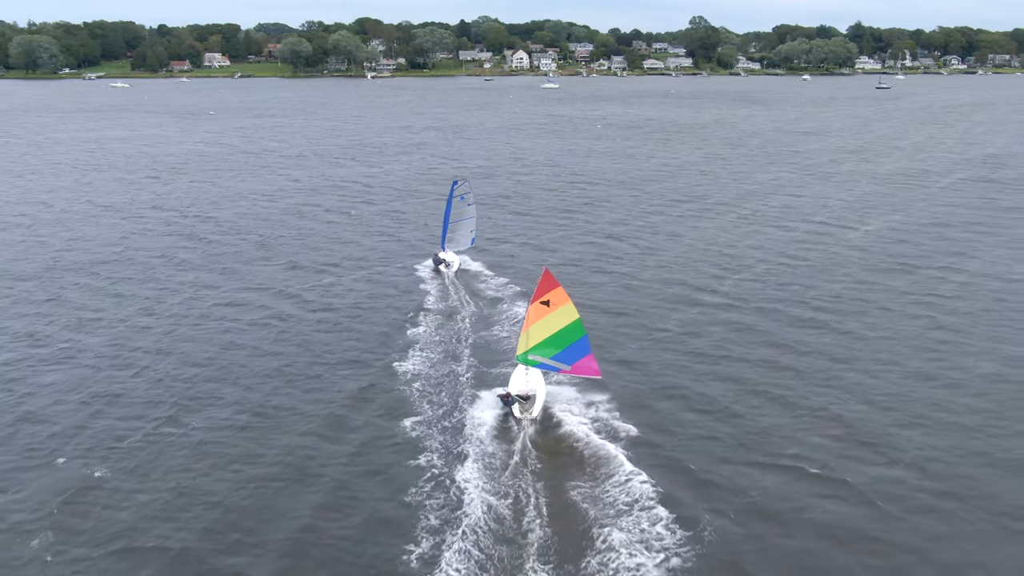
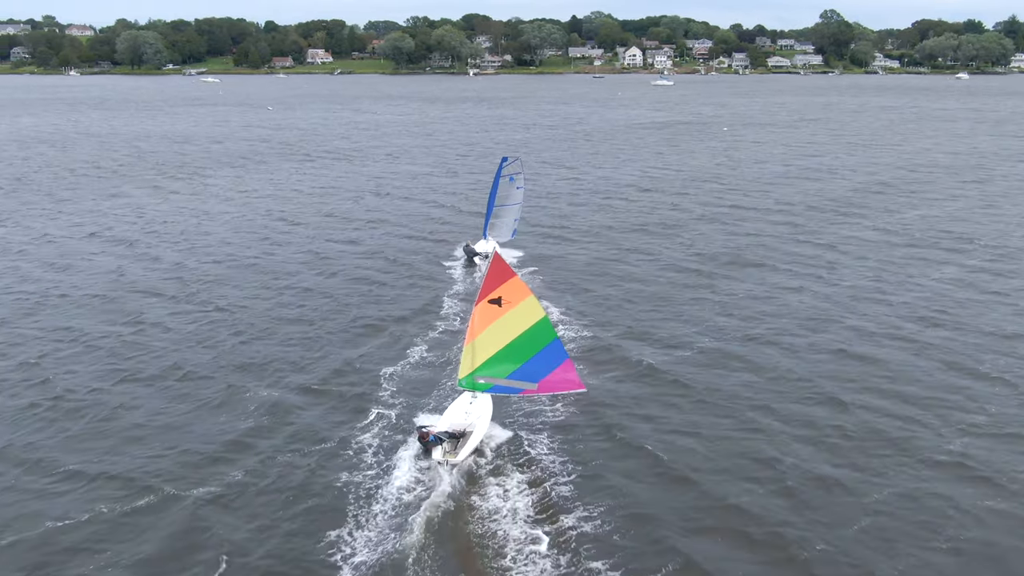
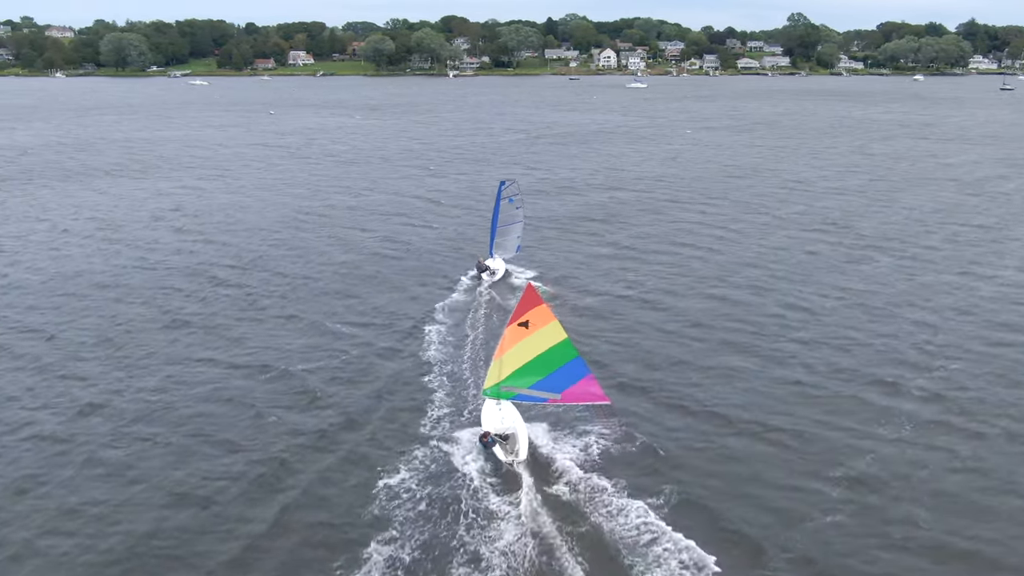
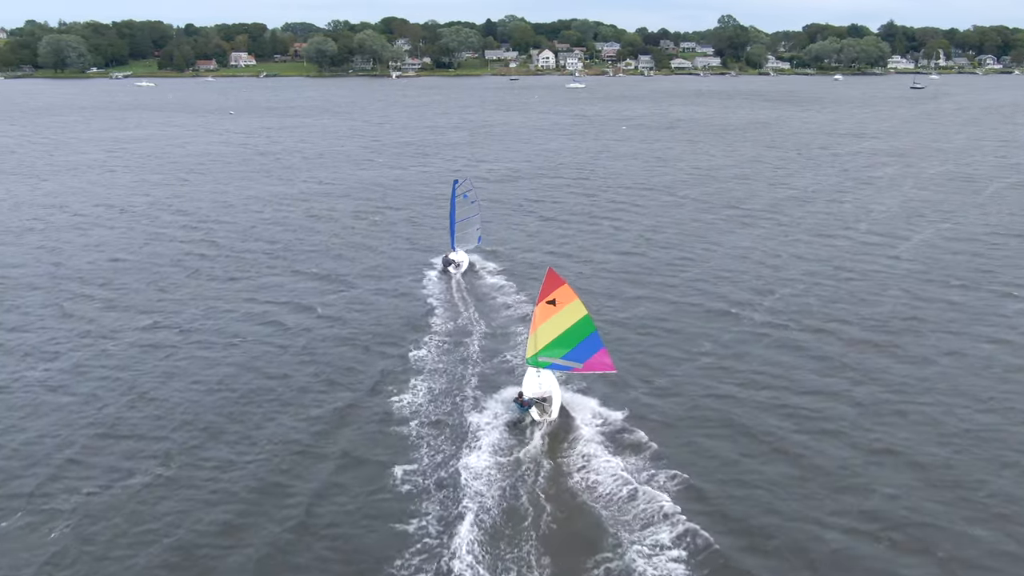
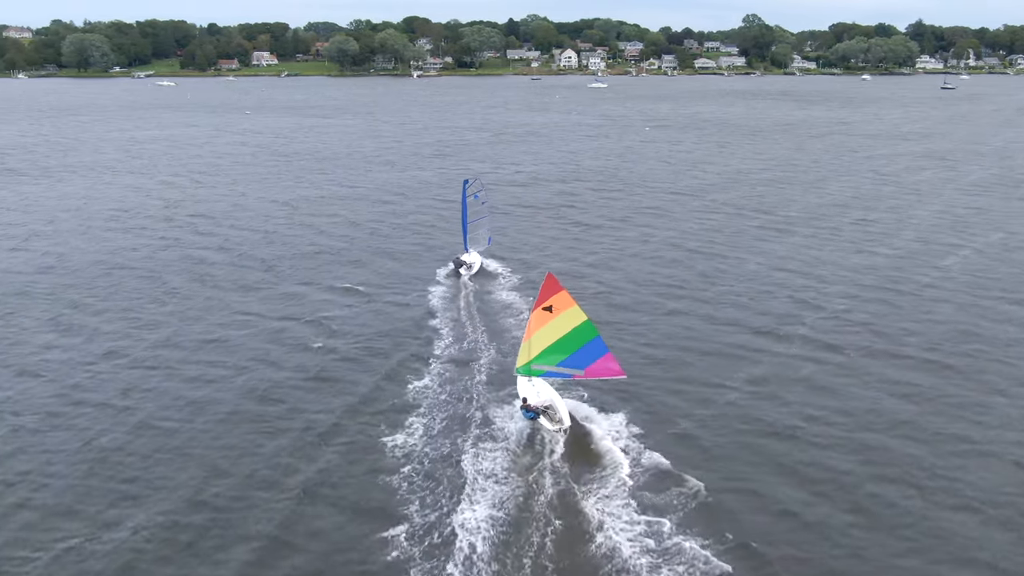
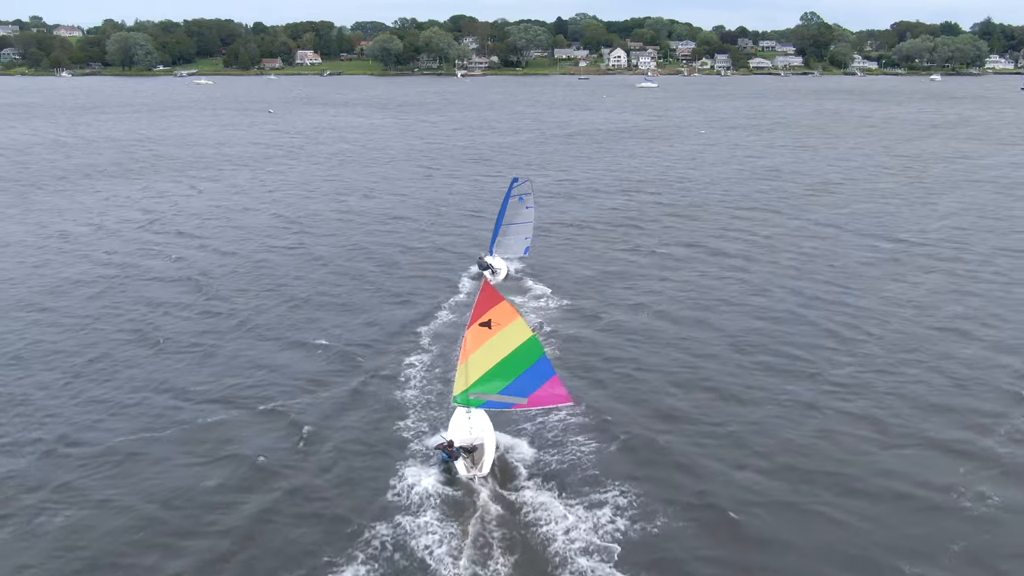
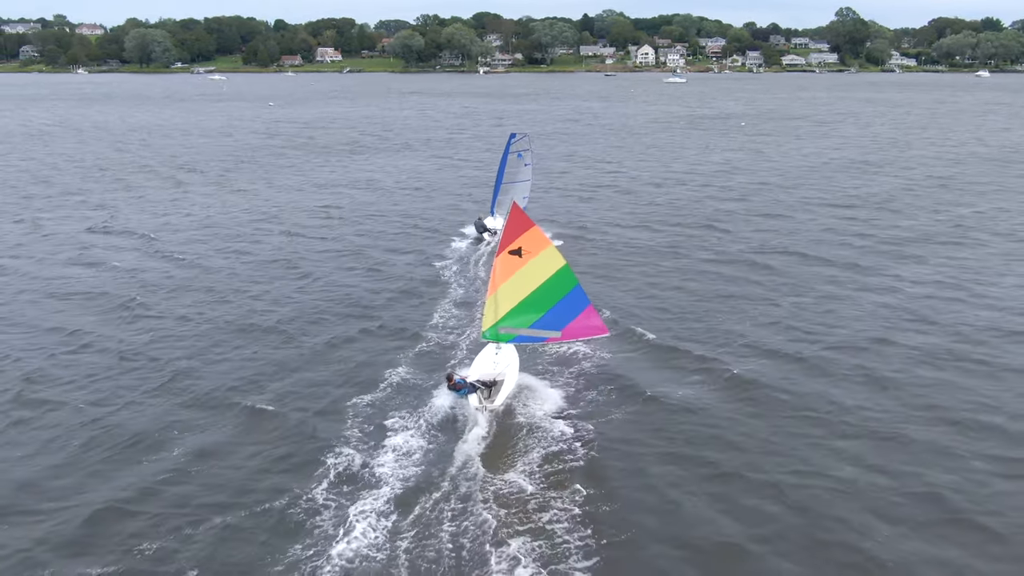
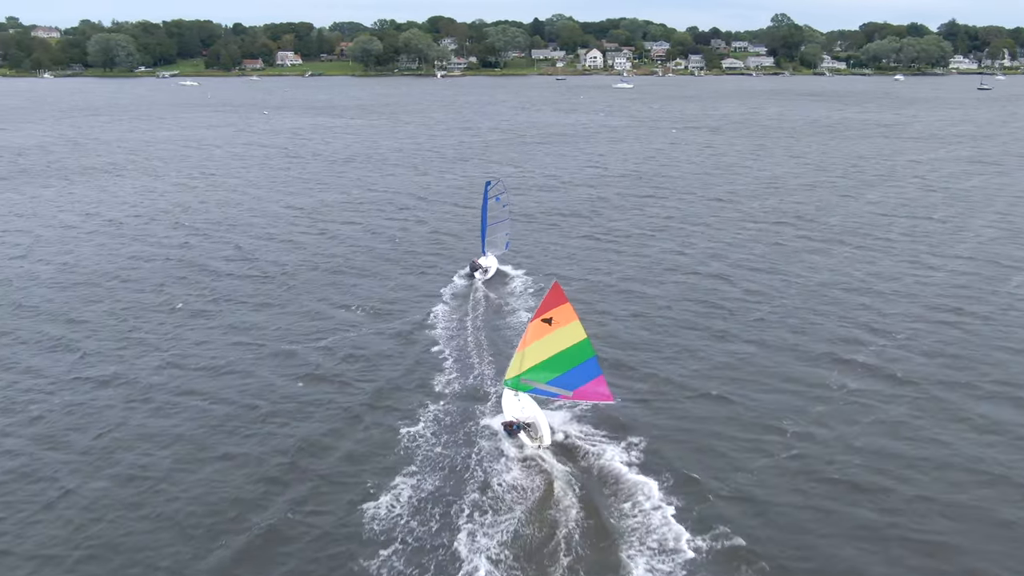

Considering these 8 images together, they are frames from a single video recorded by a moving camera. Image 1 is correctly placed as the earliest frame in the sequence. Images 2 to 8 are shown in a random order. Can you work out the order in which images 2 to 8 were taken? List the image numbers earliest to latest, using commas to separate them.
4, 5, 8, 3, 6, 2, 7
